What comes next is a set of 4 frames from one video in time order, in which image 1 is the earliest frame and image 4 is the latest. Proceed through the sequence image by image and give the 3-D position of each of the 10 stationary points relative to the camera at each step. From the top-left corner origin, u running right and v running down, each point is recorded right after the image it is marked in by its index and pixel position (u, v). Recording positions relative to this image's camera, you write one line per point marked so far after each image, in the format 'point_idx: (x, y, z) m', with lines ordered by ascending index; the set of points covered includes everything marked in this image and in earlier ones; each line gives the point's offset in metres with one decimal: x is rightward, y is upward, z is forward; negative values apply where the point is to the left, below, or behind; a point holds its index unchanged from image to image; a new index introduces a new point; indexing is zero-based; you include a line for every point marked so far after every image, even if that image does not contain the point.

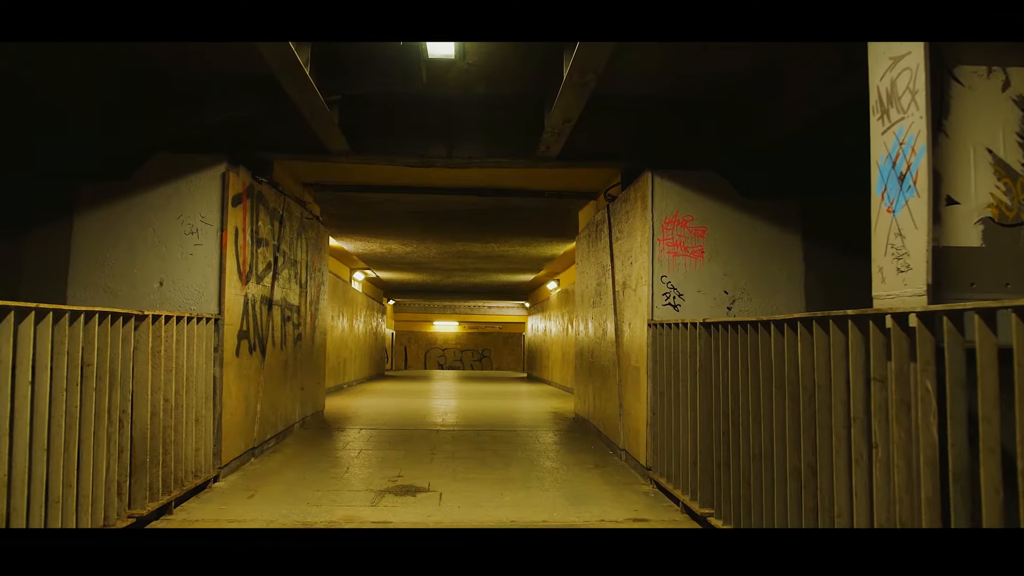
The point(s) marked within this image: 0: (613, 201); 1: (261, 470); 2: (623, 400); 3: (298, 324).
0: (+0.9, +0.7, +7.4) m
1: (-1.7, -1.3, +6.1) m
2: (+0.9, -0.9, +6.7) m
3: (-2.0, -0.3, +8.2) m
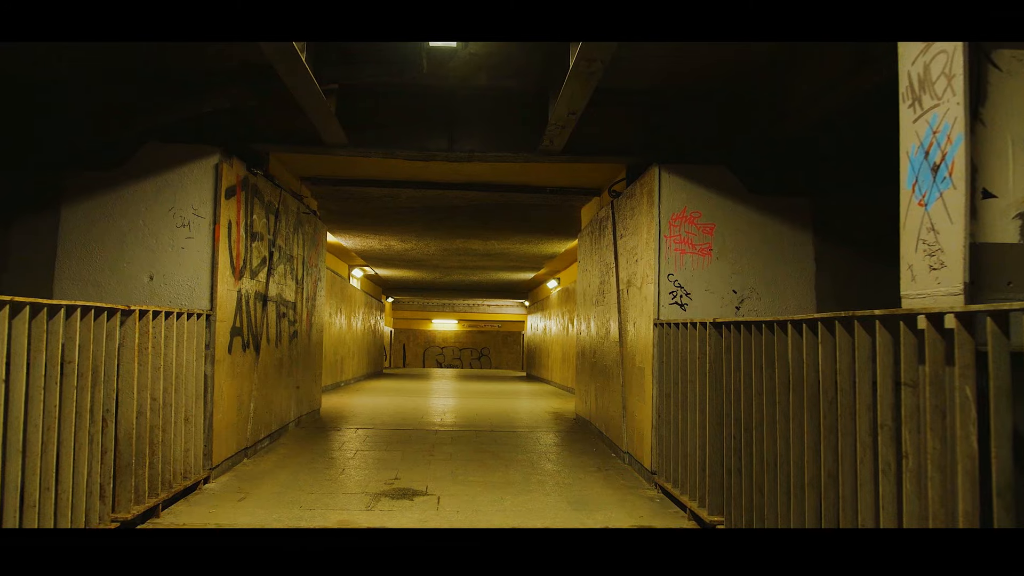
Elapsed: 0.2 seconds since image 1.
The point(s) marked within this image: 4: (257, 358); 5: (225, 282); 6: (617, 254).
0: (+0.9, +0.8, +7.2) m
1: (-1.7, -1.2, +5.9) m
2: (+0.9, -0.8, +6.5) m
3: (-2.0, -0.3, +8.0) m
4: (-1.9, -0.5, +6.6) m
5: (-1.9, 0.0, +5.7) m
6: (+0.9, +0.3, +7.1) m
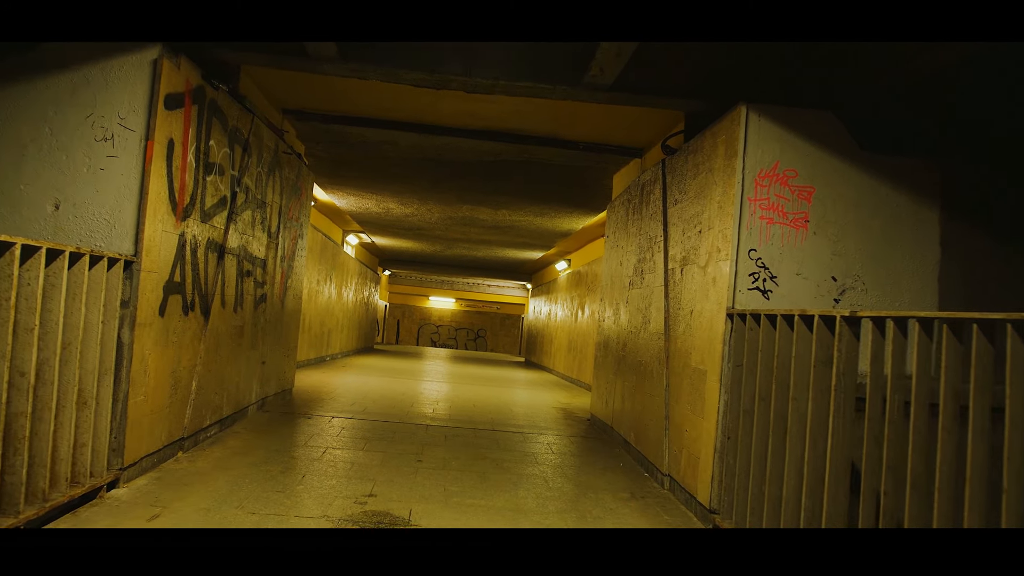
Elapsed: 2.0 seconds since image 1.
0: (+1.1, +0.9, +5.8) m
1: (-1.7, -0.9, +4.5) m
2: (+0.9, -0.7, +5.1) m
3: (-1.9, +0.1, +6.6) m
4: (-1.8, -0.2, +5.2) m
5: (-1.7, +0.3, +4.3) m
6: (+1.0, +0.4, +5.7) m
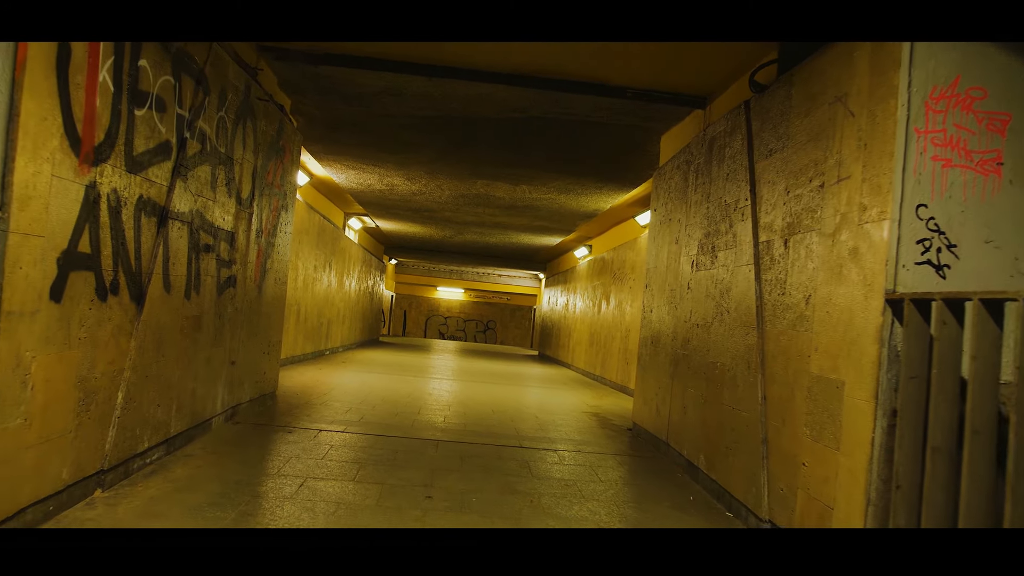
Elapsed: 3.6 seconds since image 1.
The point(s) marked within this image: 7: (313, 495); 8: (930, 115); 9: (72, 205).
0: (+1.3, +1.0, +4.4) m
1: (-1.5, -0.8, +3.2) m
2: (+1.1, -0.6, +3.7) m
3: (-1.7, +0.2, +5.2) m
4: (-1.6, -0.1, +3.8) m
5: (-1.5, +0.4, +2.9) m
6: (+1.2, +0.5, +4.3) m
7: (-0.9, -0.9, +3.9) m
8: (+1.4, +0.6, +3.0) m
9: (-1.6, +0.3, +3.1) m
